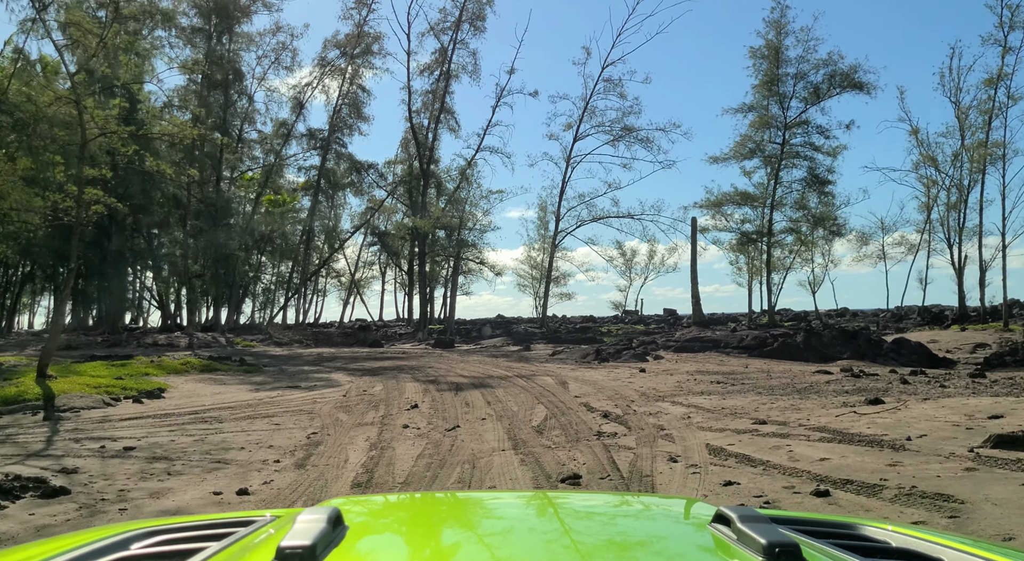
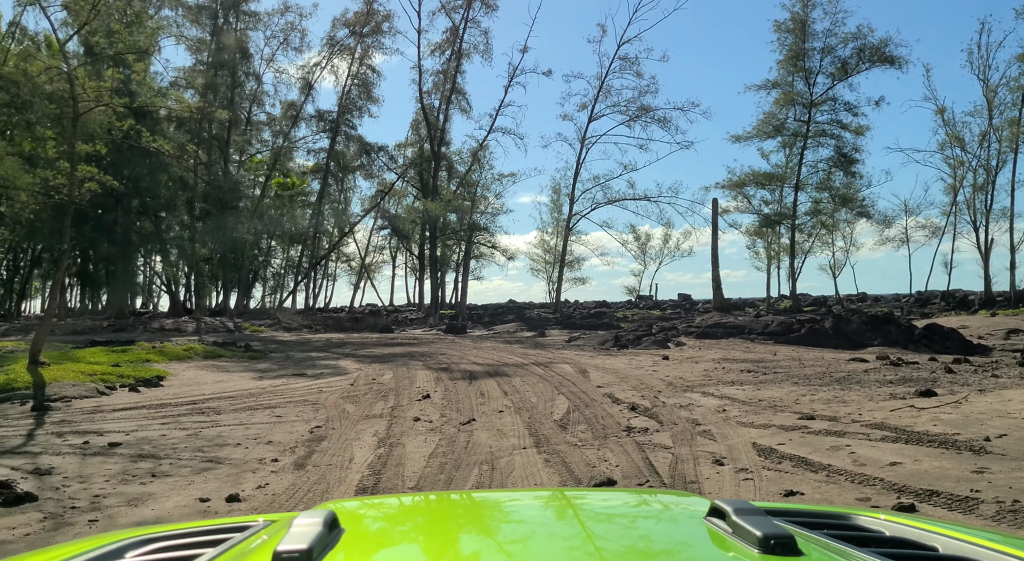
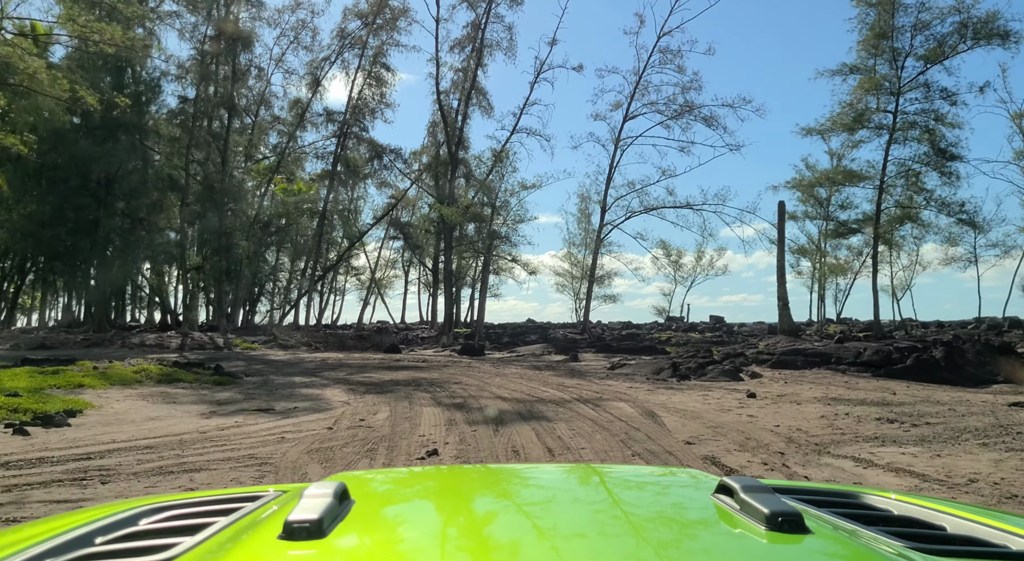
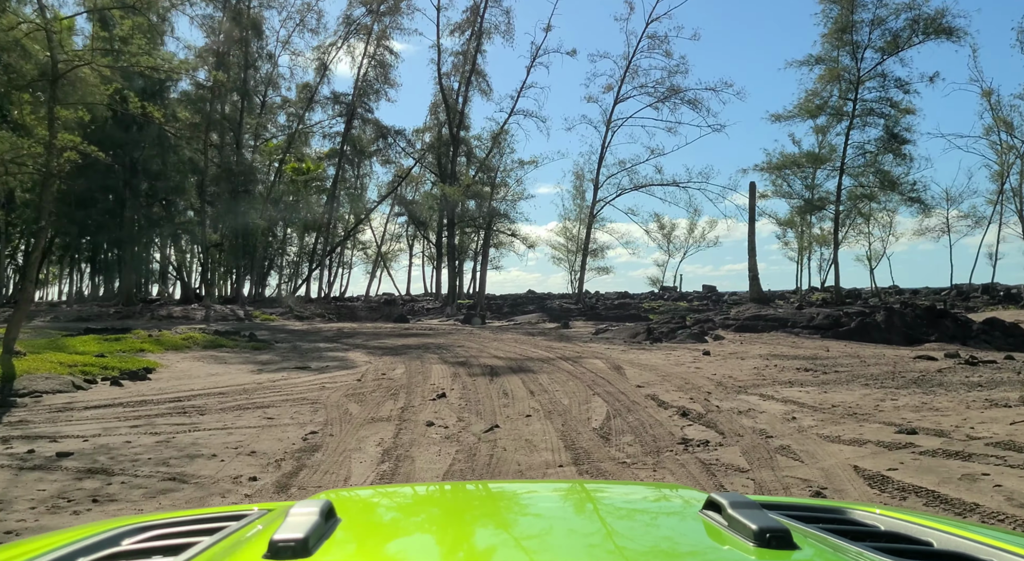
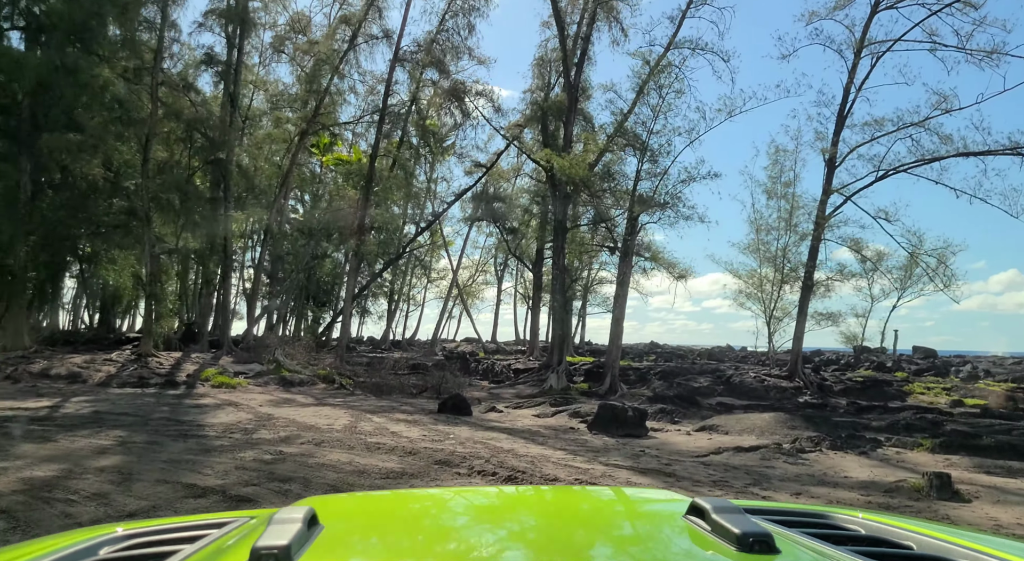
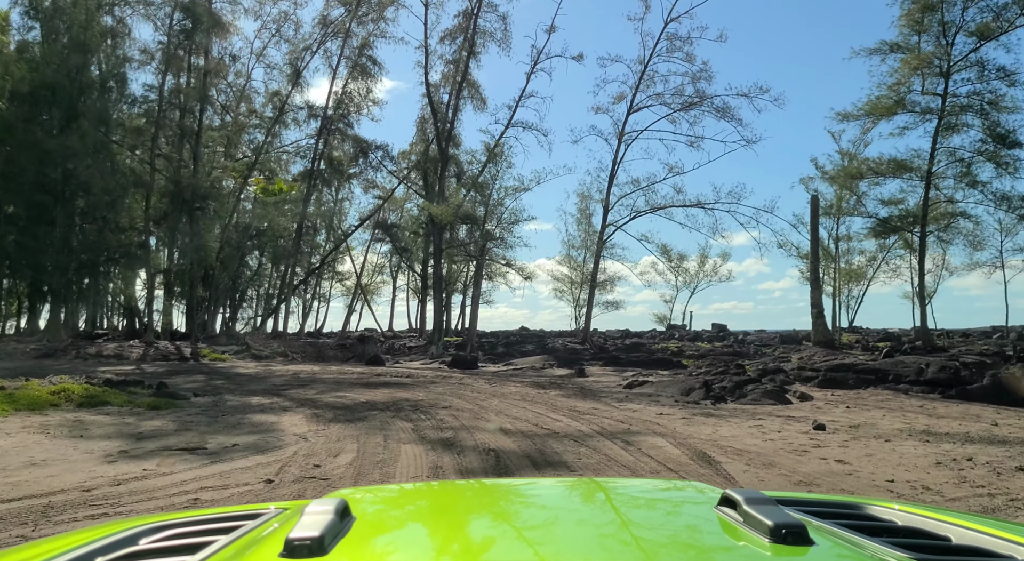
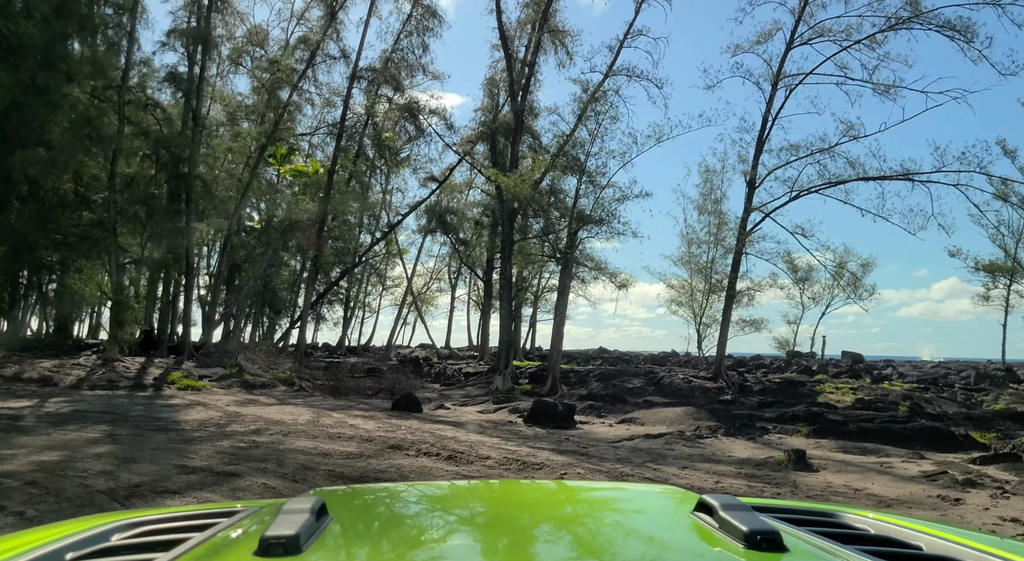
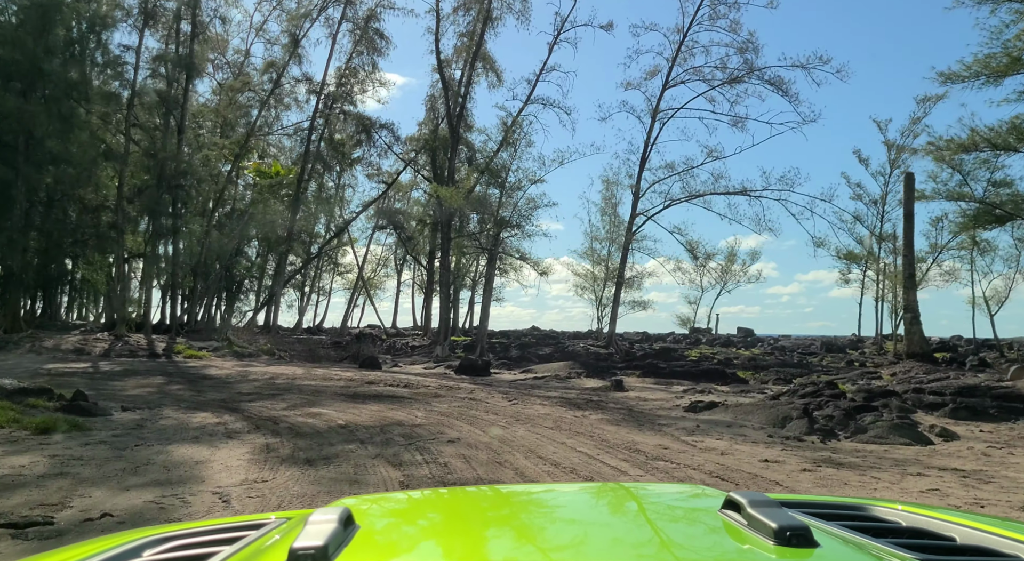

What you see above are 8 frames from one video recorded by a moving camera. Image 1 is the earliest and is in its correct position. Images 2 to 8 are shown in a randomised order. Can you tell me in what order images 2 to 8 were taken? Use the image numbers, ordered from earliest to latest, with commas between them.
2, 4, 3, 6, 8, 7, 5
